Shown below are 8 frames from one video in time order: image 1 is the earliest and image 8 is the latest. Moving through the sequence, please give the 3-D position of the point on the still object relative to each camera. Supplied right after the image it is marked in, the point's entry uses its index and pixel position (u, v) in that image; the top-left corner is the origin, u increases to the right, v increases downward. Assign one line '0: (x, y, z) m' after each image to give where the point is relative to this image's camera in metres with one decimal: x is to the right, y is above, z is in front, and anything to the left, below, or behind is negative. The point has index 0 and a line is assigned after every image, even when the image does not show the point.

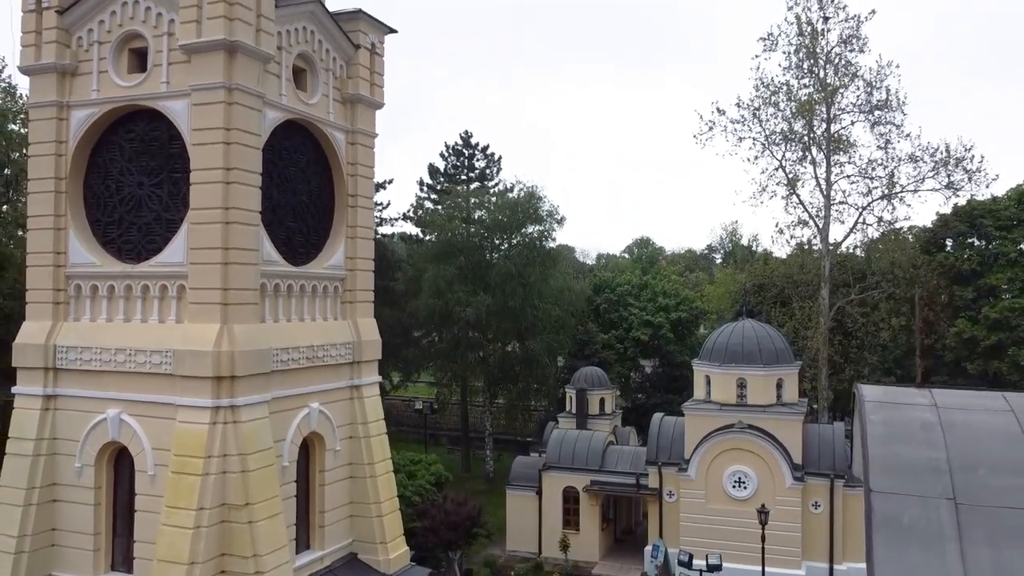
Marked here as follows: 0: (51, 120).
0: (-6.1, +2.2, +9.5) m
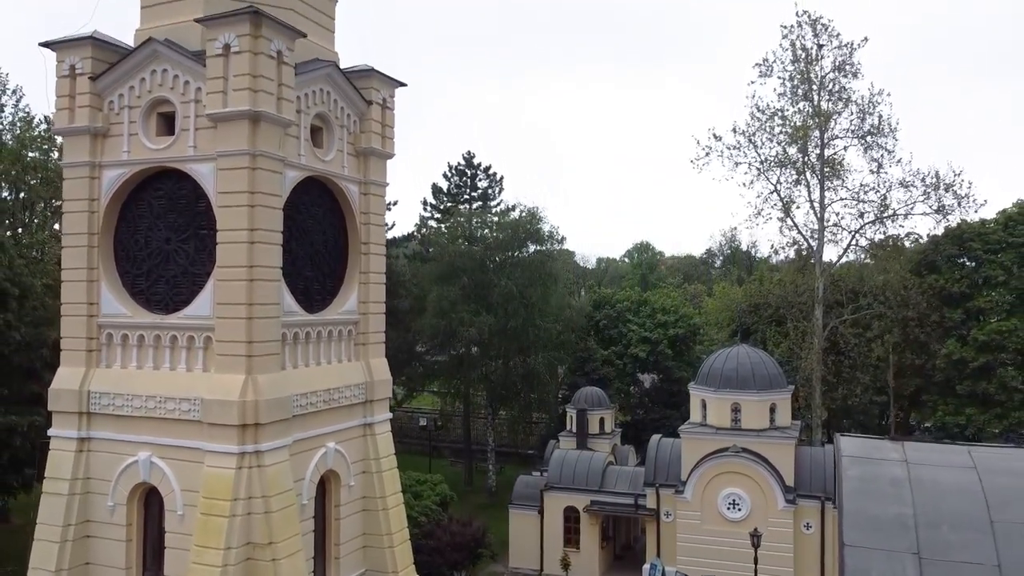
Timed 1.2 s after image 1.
0: (-6.0, +1.5, +10.2) m
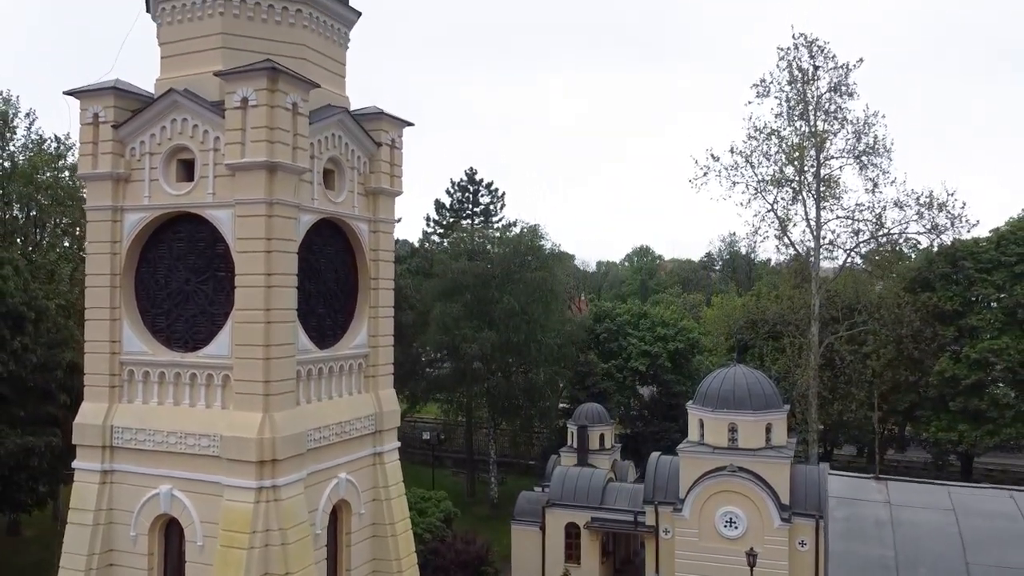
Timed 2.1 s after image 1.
0: (-6.0, +1.0, +10.6) m
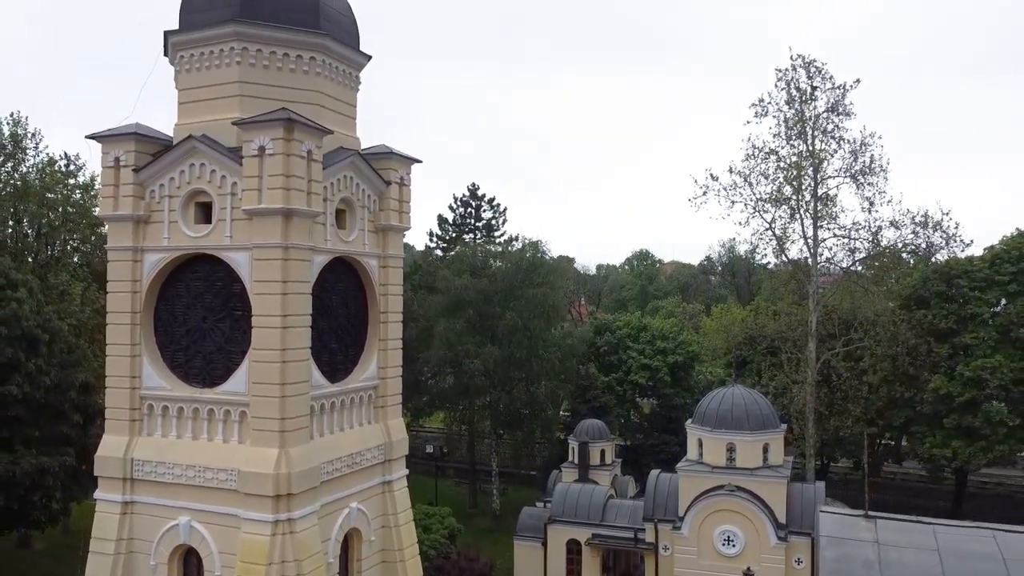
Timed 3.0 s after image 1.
0: (-5.9, +0.4, +11.1) m
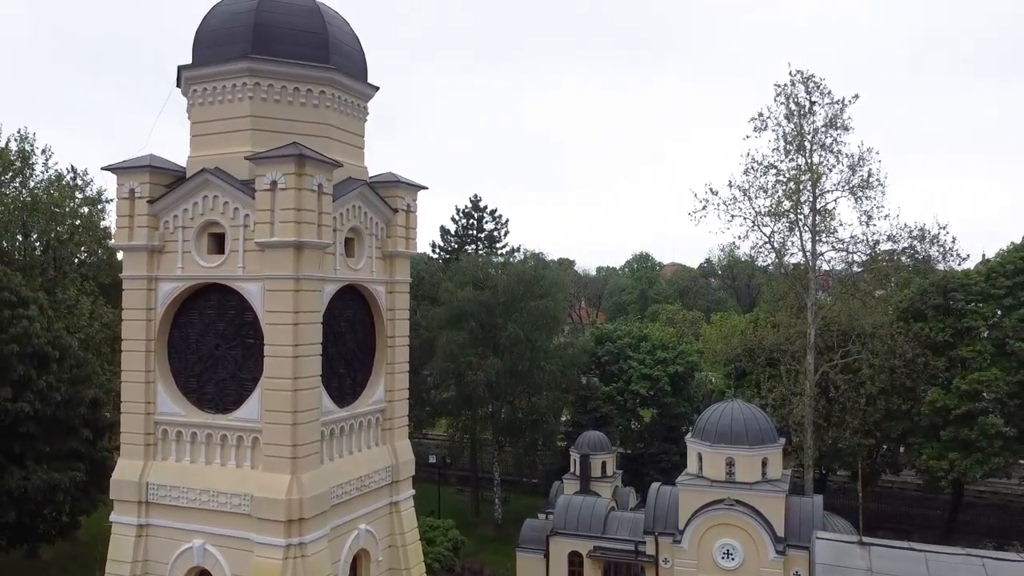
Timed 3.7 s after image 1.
0: (-5.8, 0.0, +11.4) m
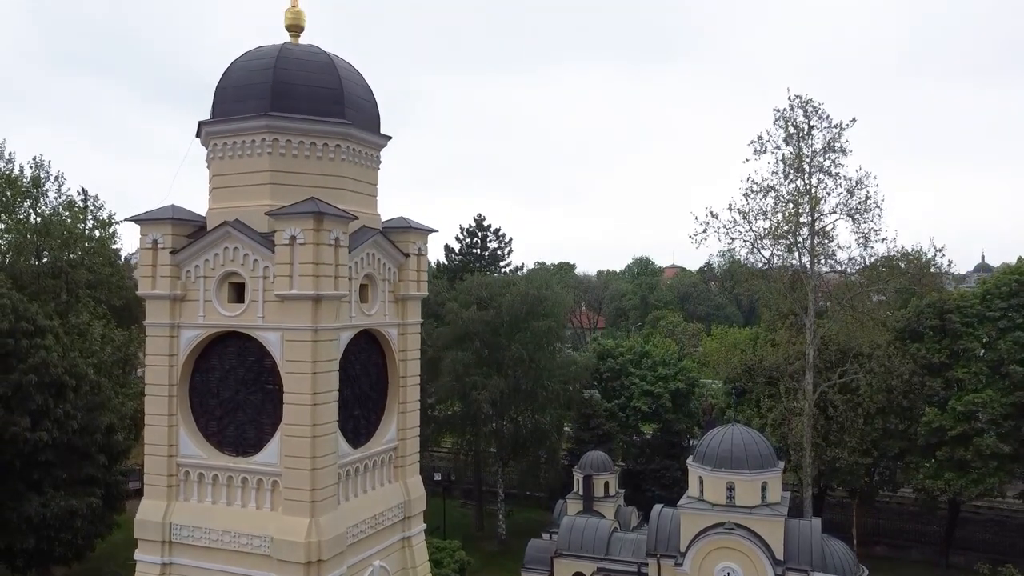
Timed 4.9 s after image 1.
0: (-5.7, -0.8, +11.8) m
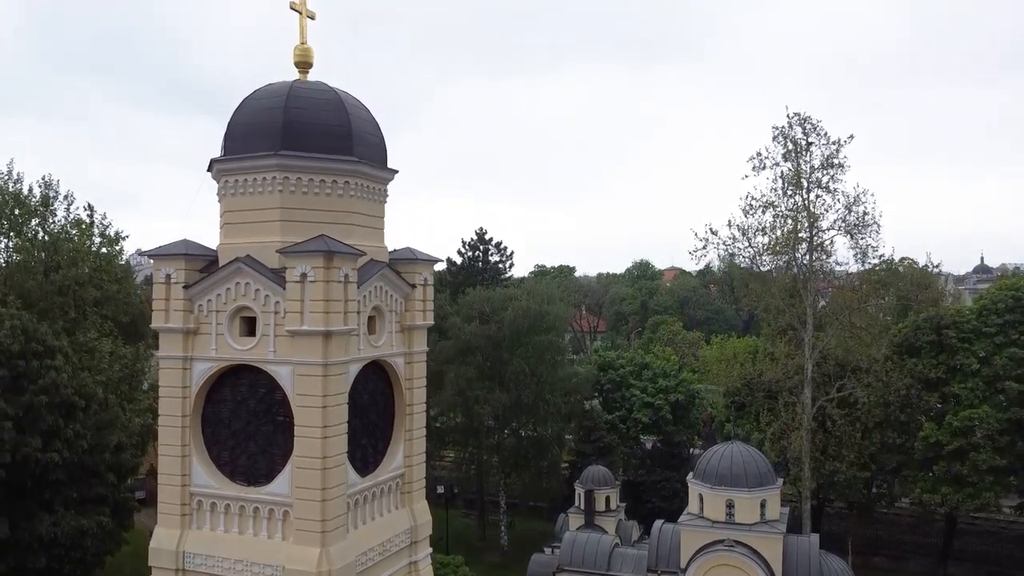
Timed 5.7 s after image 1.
0: (-5.6, -1.4, +12.1) m
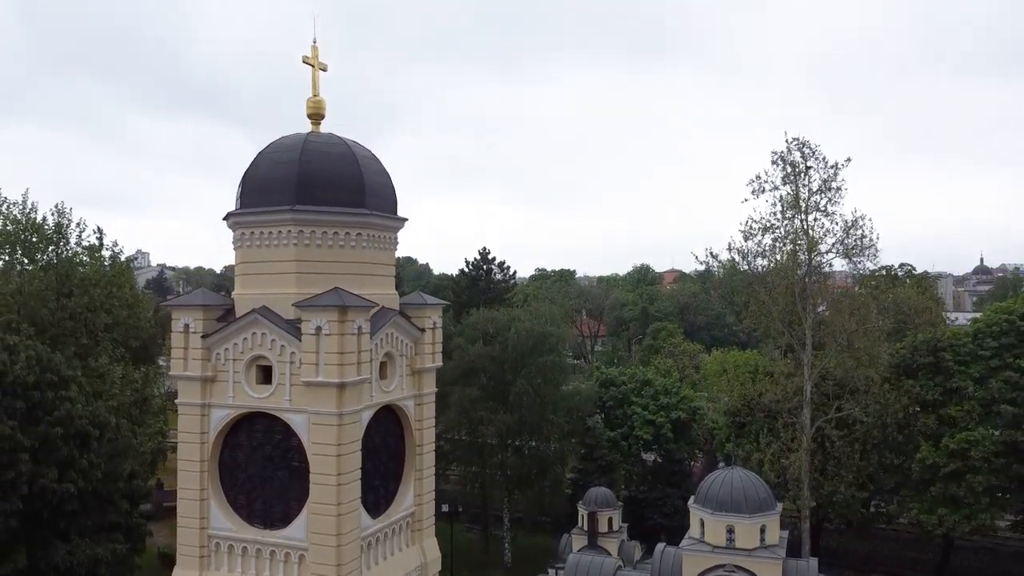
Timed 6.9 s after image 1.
0: (-5.5, -2.2, +12.5) m
